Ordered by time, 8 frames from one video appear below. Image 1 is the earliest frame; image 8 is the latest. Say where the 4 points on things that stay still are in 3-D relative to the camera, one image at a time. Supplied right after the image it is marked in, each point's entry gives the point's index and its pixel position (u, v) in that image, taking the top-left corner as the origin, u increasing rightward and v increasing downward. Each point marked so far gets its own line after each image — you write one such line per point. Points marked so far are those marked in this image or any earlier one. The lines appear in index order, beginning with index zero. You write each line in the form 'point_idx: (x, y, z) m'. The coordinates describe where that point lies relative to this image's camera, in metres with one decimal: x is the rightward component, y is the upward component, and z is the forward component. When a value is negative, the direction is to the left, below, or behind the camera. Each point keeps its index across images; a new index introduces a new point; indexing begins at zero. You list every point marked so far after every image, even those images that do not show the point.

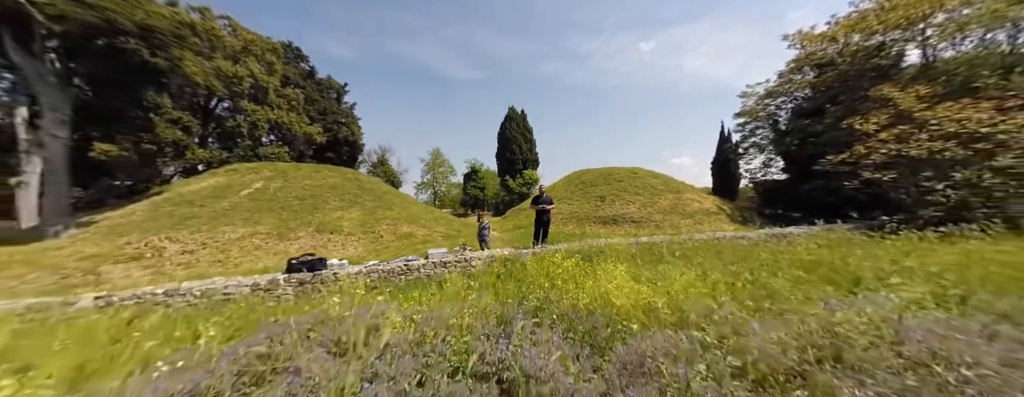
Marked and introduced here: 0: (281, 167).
0: (-12.3, +1.7, +15.3) m
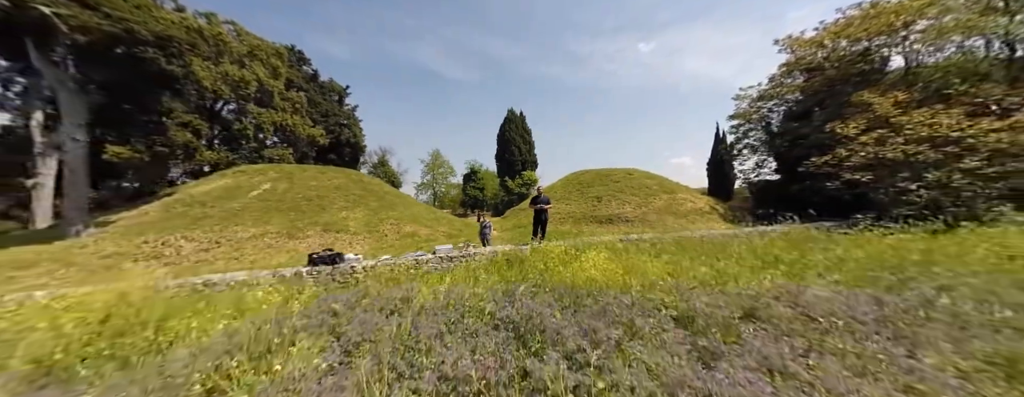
0: (-12.3, +1.7, +15.8) m
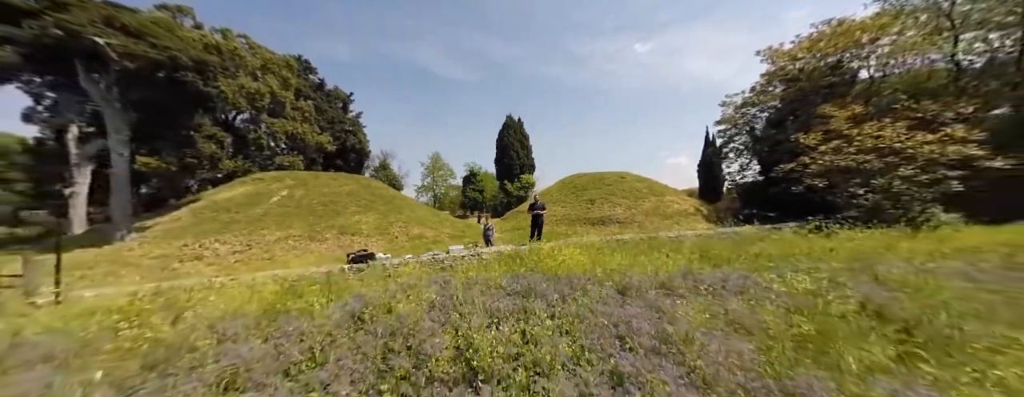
0: (-12.4, +1.4, +16.9) m
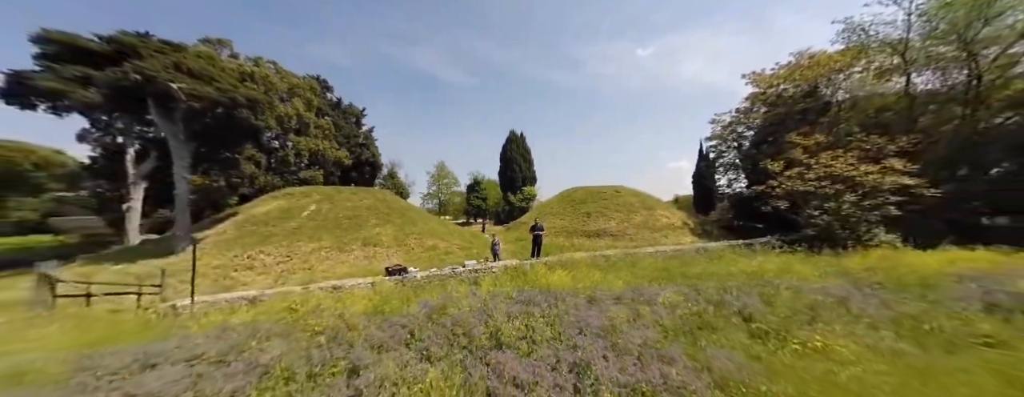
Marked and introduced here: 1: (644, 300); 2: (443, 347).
0: (-12.2, +0.6, +18.7) m
1: (+2.2, -1.7, +4.9) m
2: (-0.8, -1.9, +3.6) m
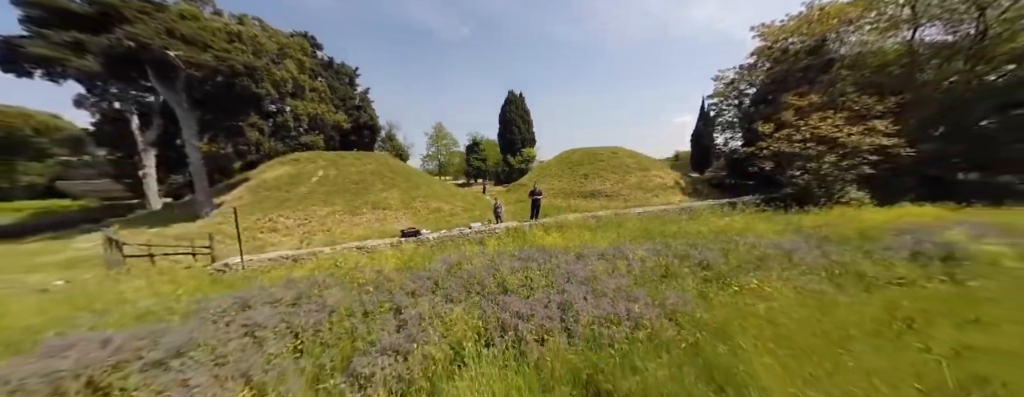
0: (-12.2, +2.9, +19.2) m
1: (+2.2, -1.2, +5.9) m
2: (-0.8, -1.5, +4.6) m
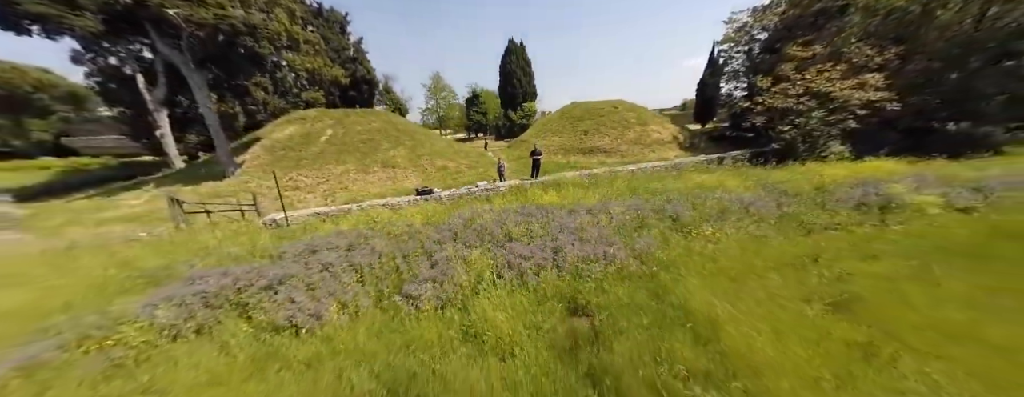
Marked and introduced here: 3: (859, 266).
0: (-12.1, +5.8, +19.5) m
1: (+2.3, -0.3, +7.0) m
2: (-0.7, -0.9, +5.8) m
3: (+6.0, -1.1, +5.0) m
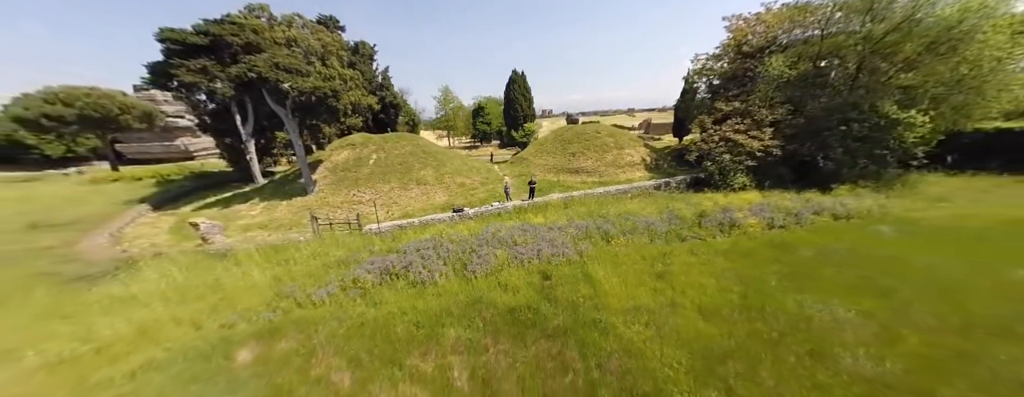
0: (-11.9, +5.1, +24.8) m
1: (+2.5, -1.2, +12.4) m
2: (-0.5, -1.8, +11.2) m
3: (+6.2, -2.1, +10.4) m
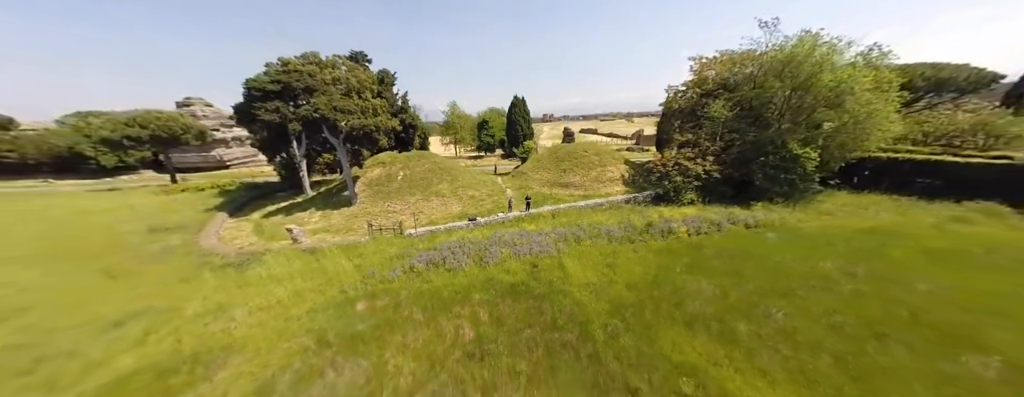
0: (-11.7, +4.2, +30.0) m
1: (+2.5, -2.1, +17.5) m
2: (-0.5, -2.6, +16.3) m
3: (+6.2, -3.0, +15.5) m
